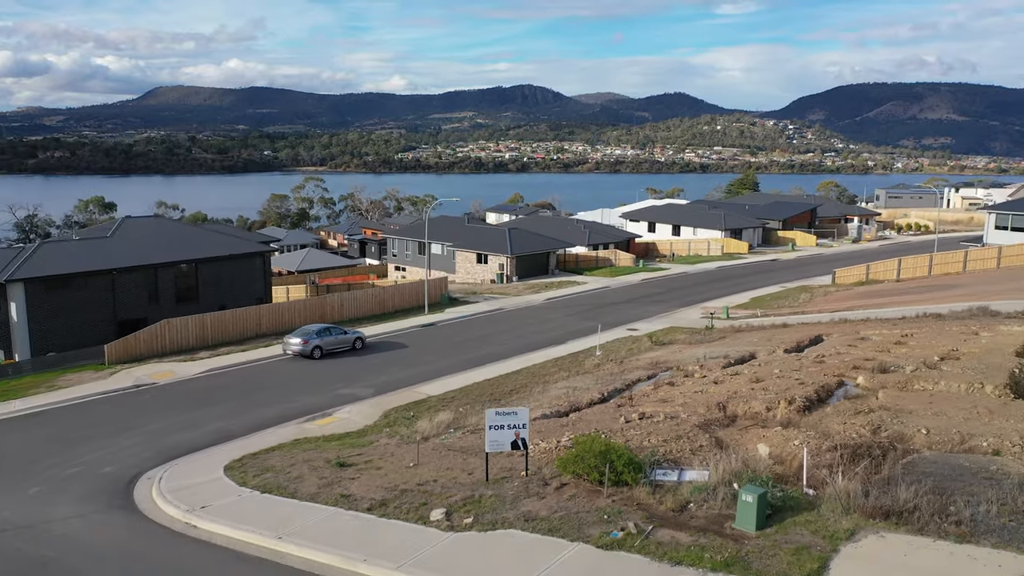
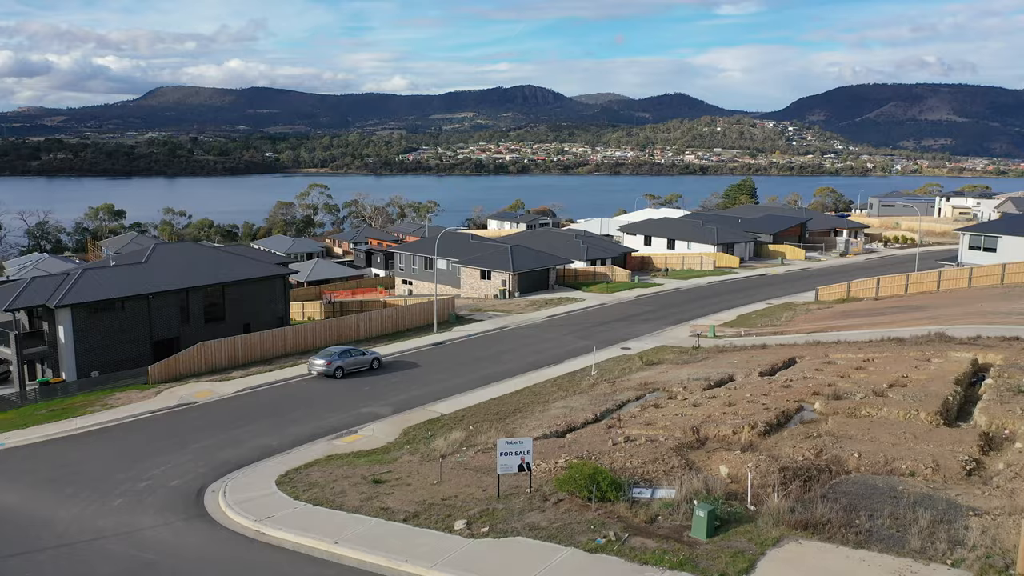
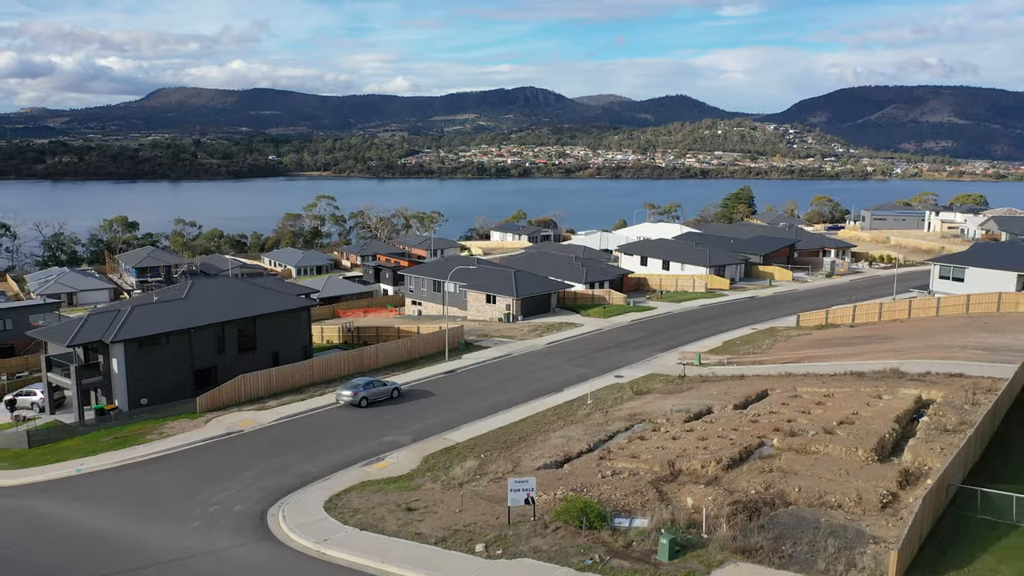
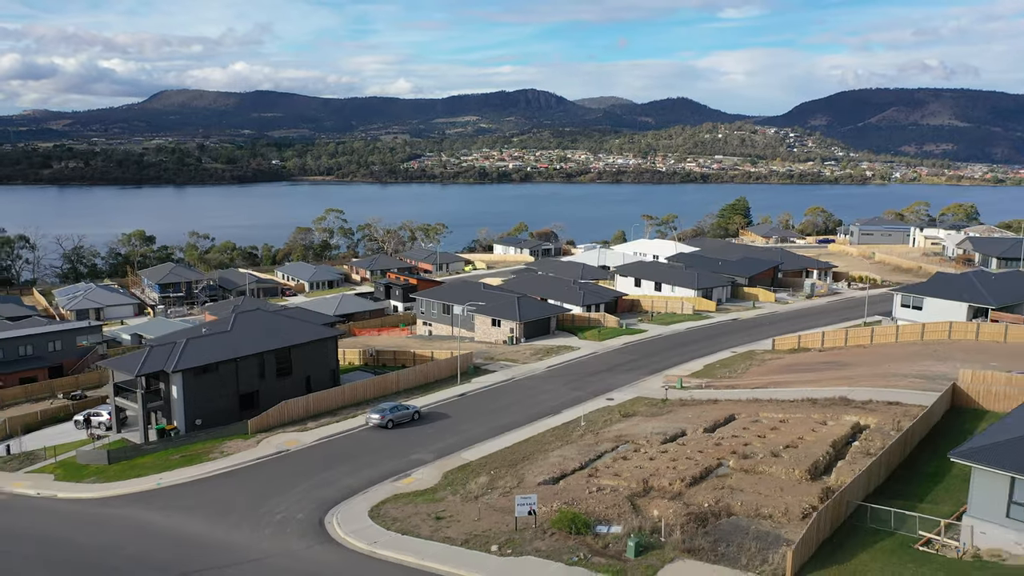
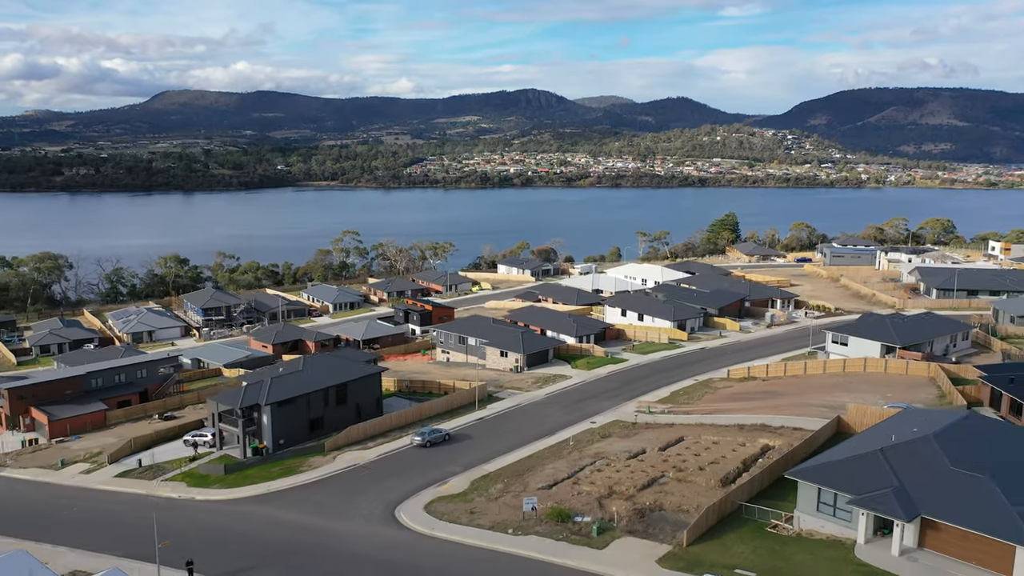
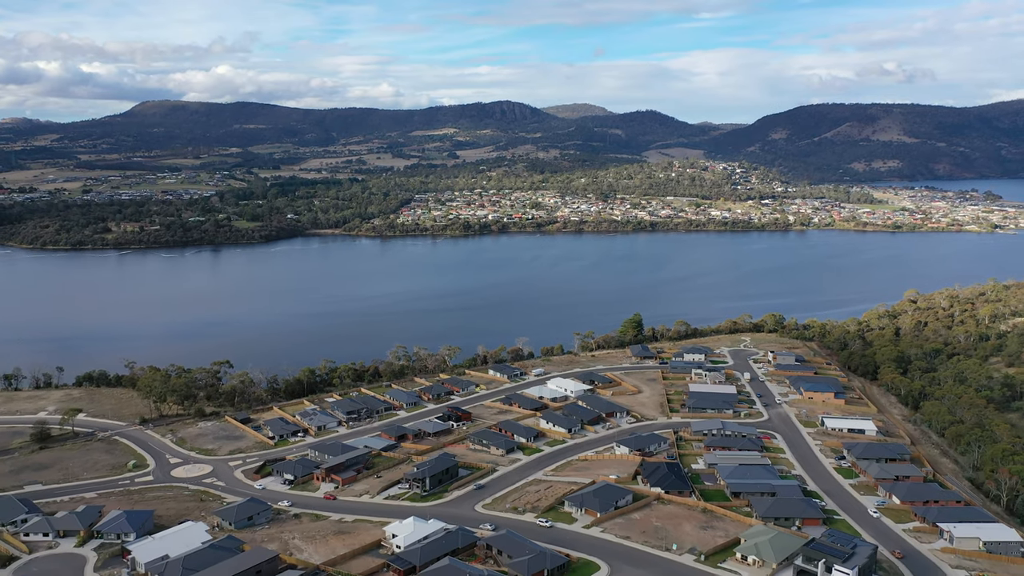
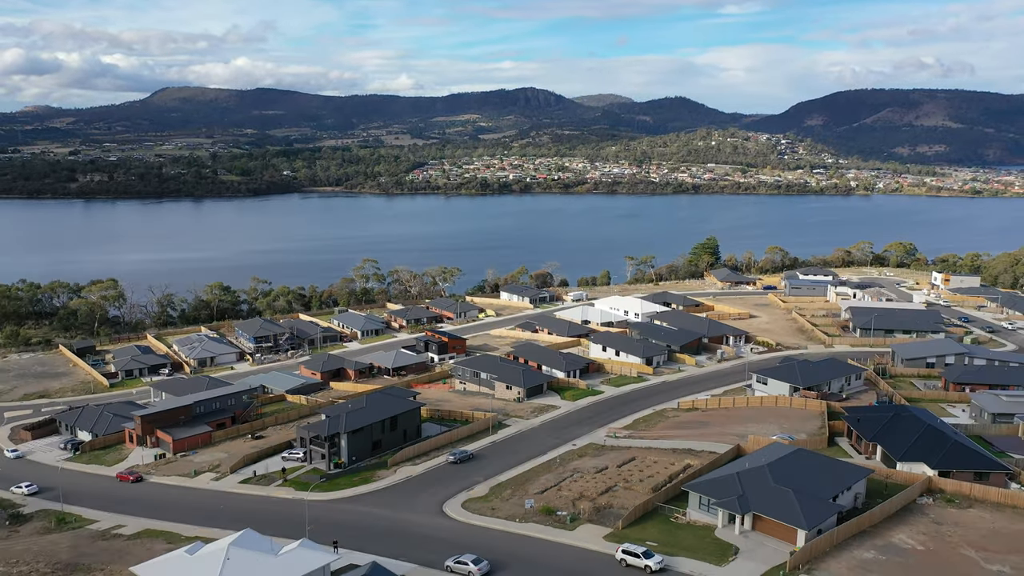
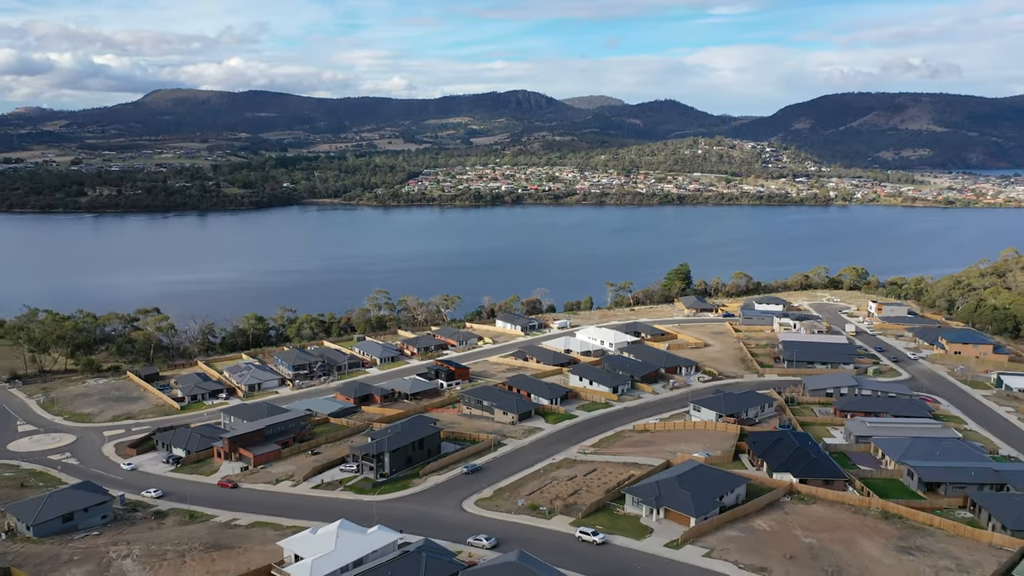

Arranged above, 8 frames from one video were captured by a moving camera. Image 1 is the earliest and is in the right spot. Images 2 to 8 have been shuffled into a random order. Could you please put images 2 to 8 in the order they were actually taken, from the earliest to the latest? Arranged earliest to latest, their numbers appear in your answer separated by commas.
2, 3, 4, 5, 7, 8, 6
